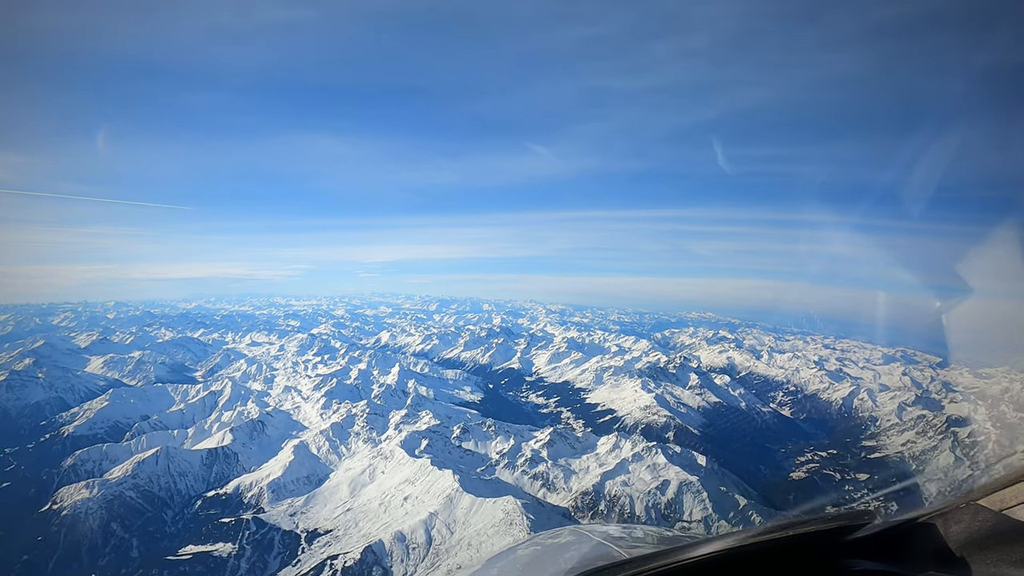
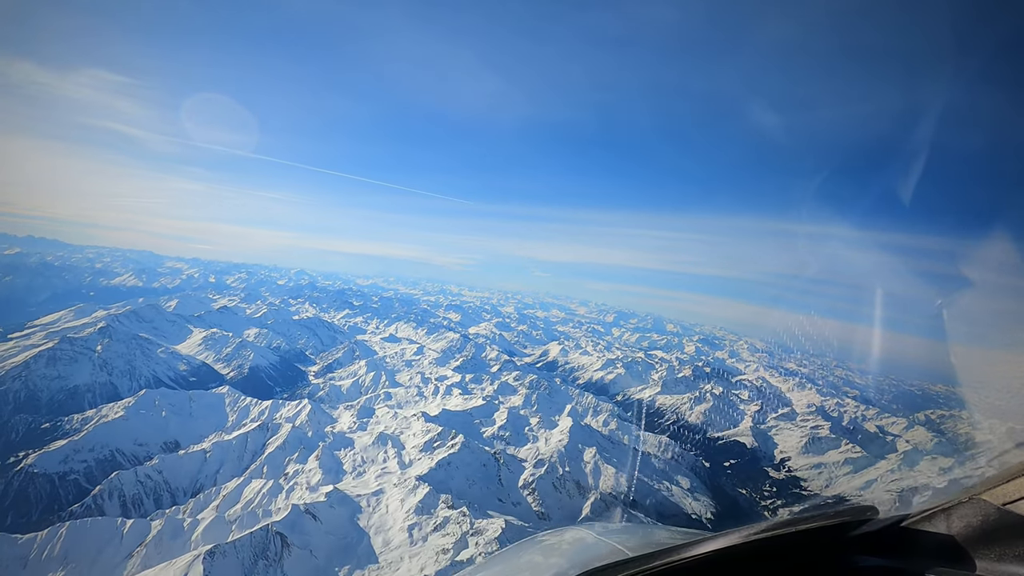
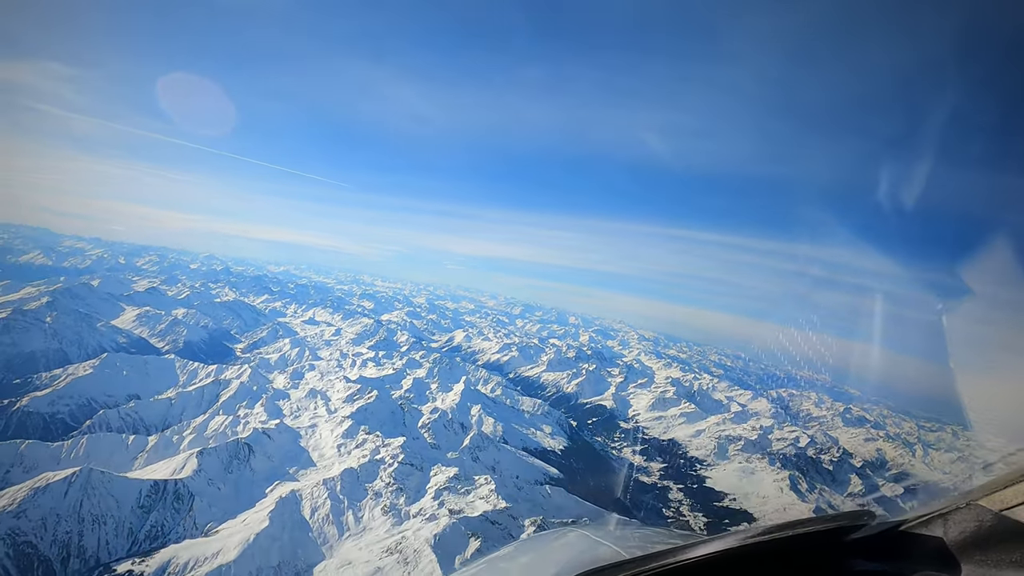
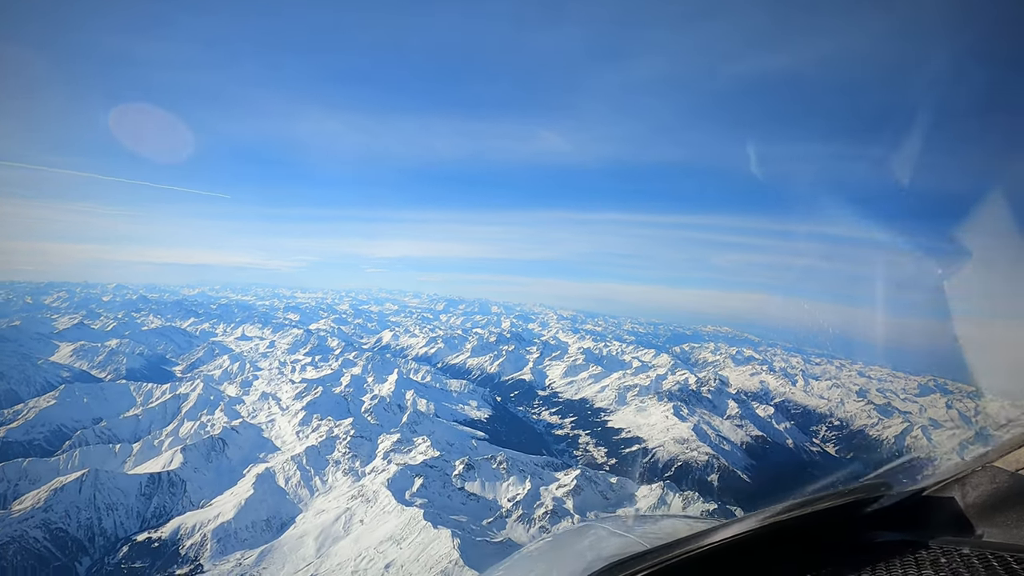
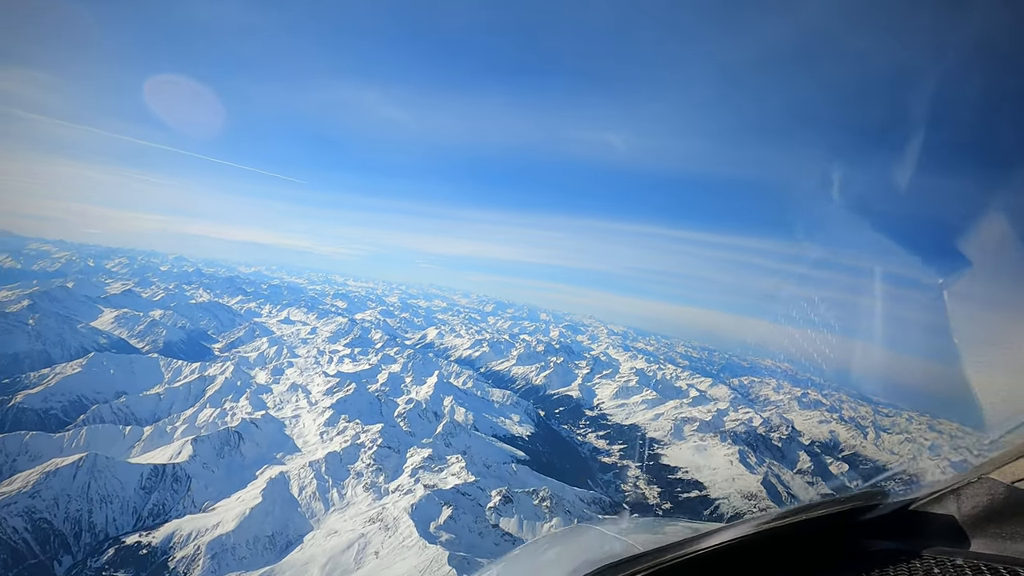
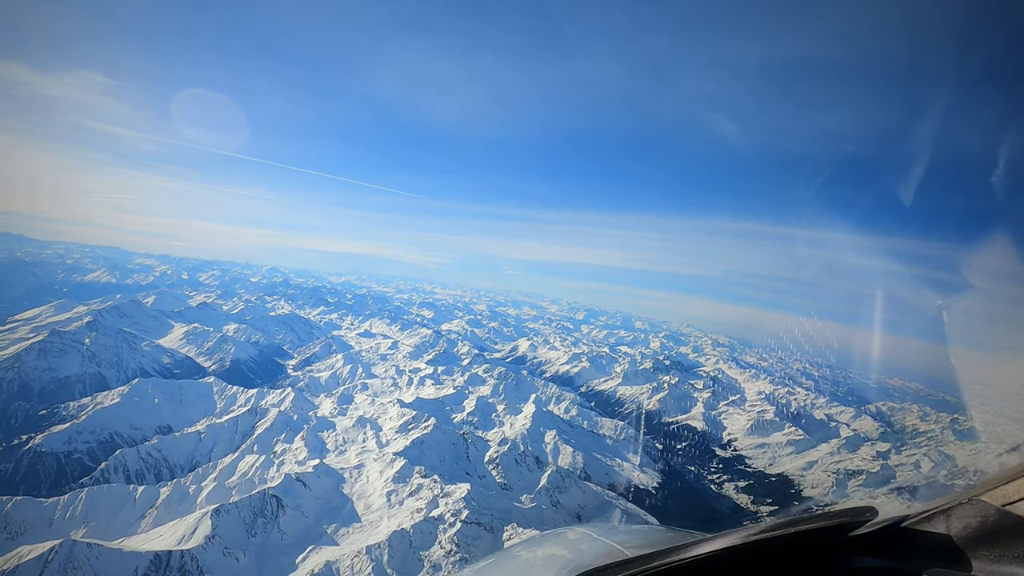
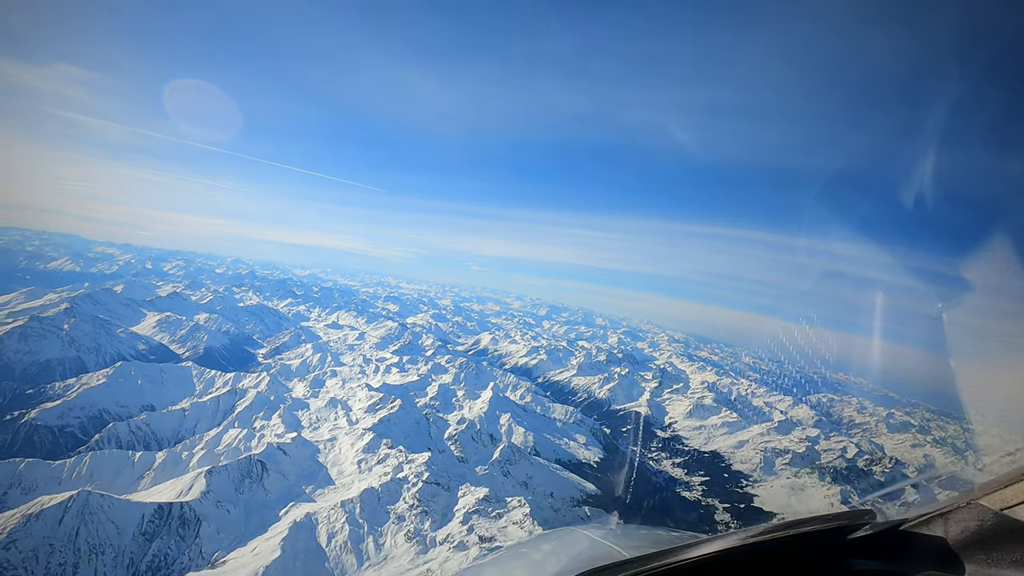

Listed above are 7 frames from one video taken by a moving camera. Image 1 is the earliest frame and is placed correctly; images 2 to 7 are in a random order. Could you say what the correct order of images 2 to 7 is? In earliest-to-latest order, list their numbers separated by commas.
4, 5, 3, 7, 6, 2
